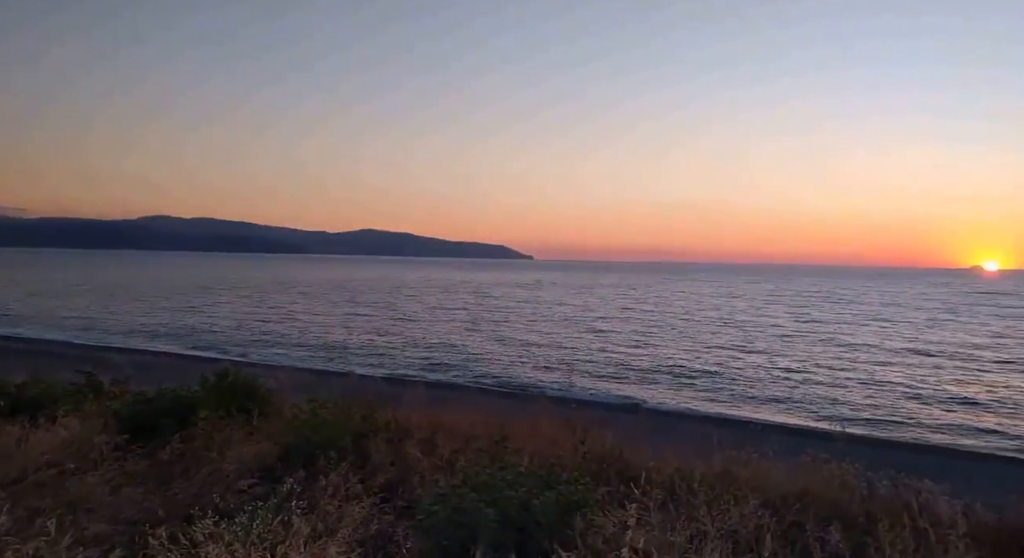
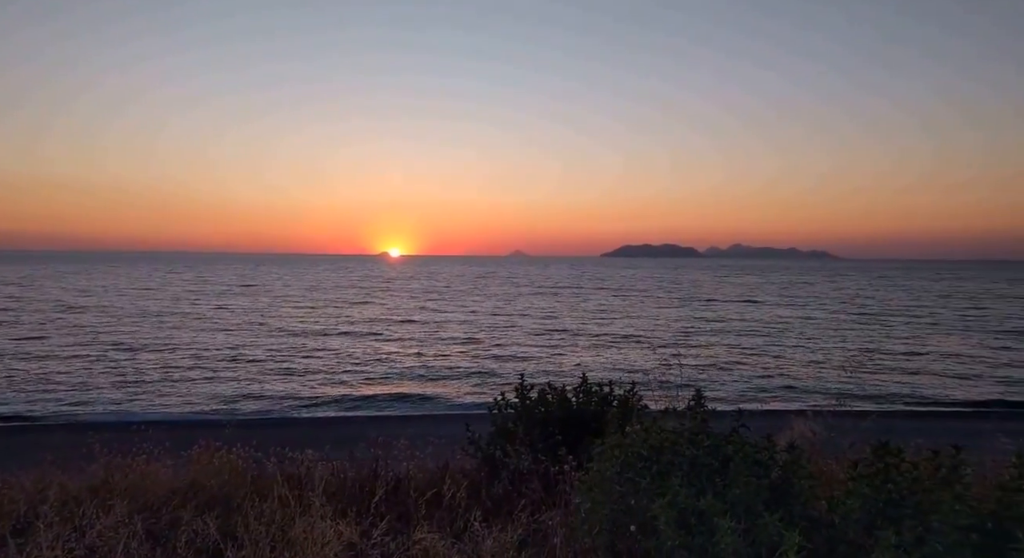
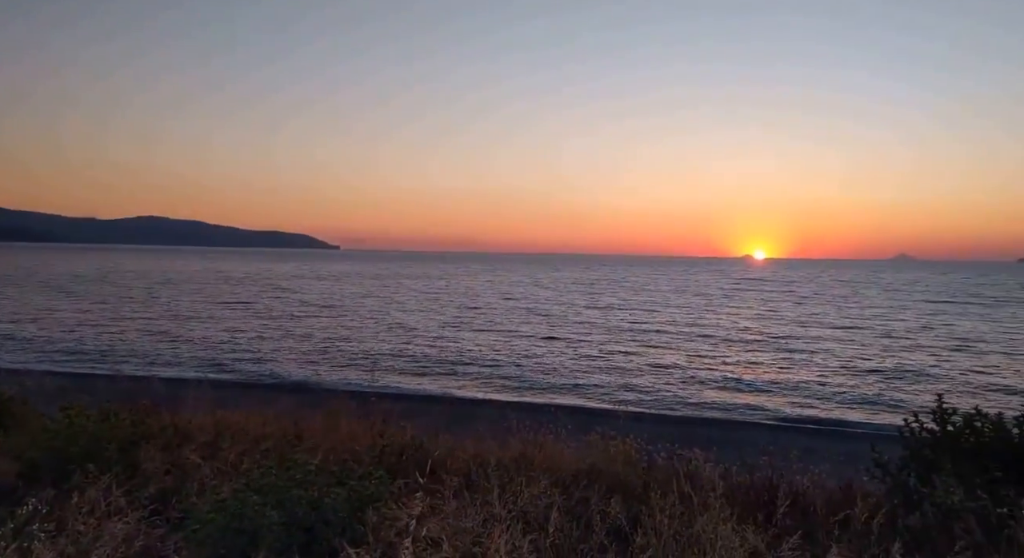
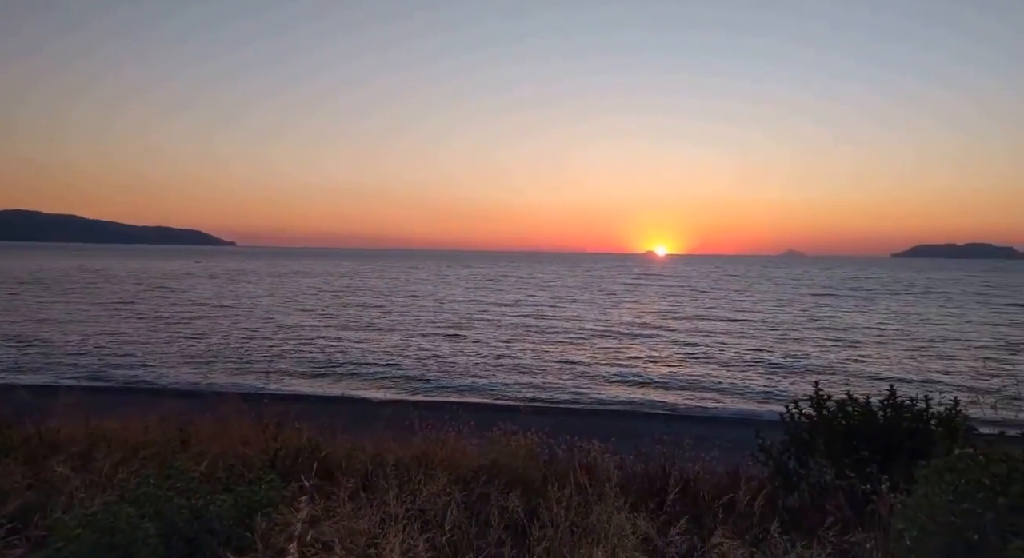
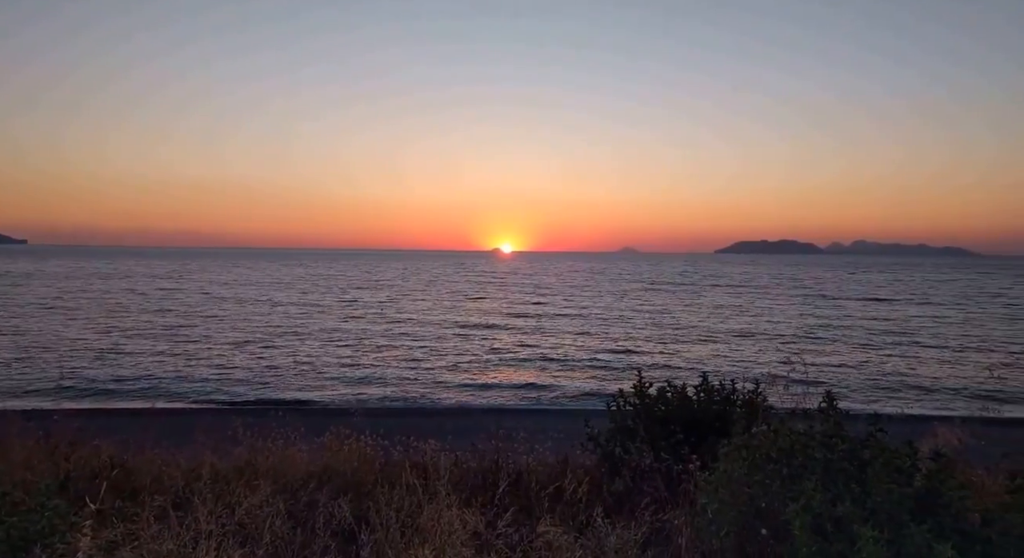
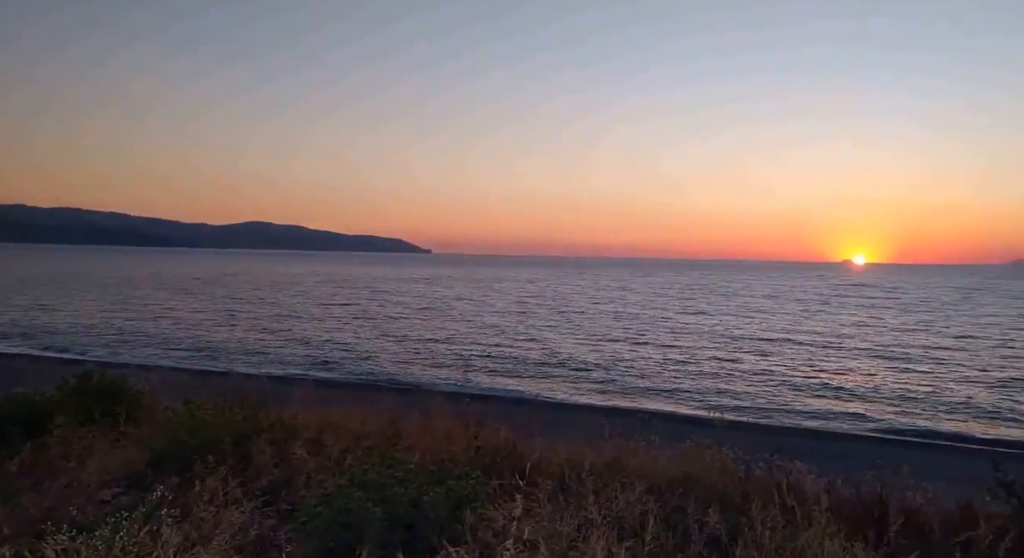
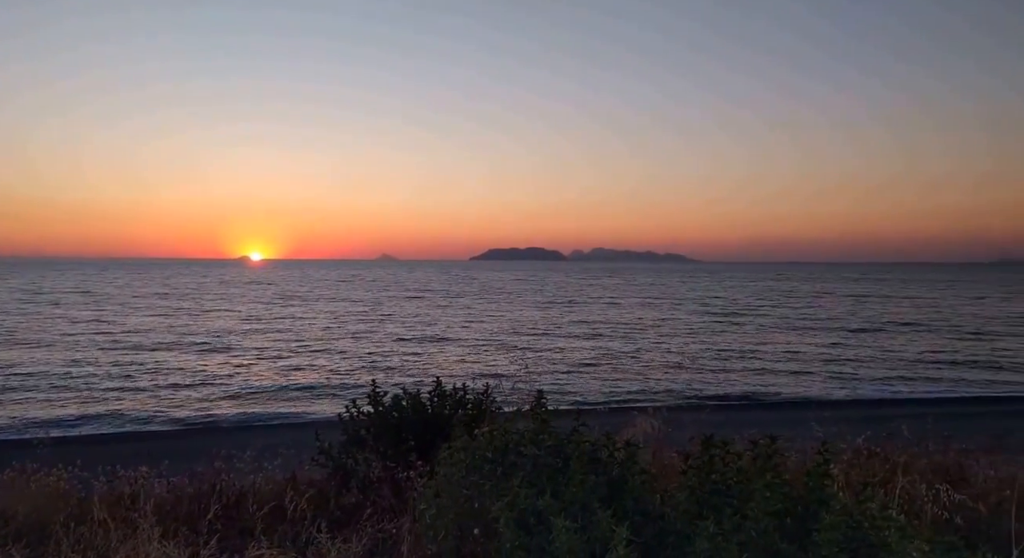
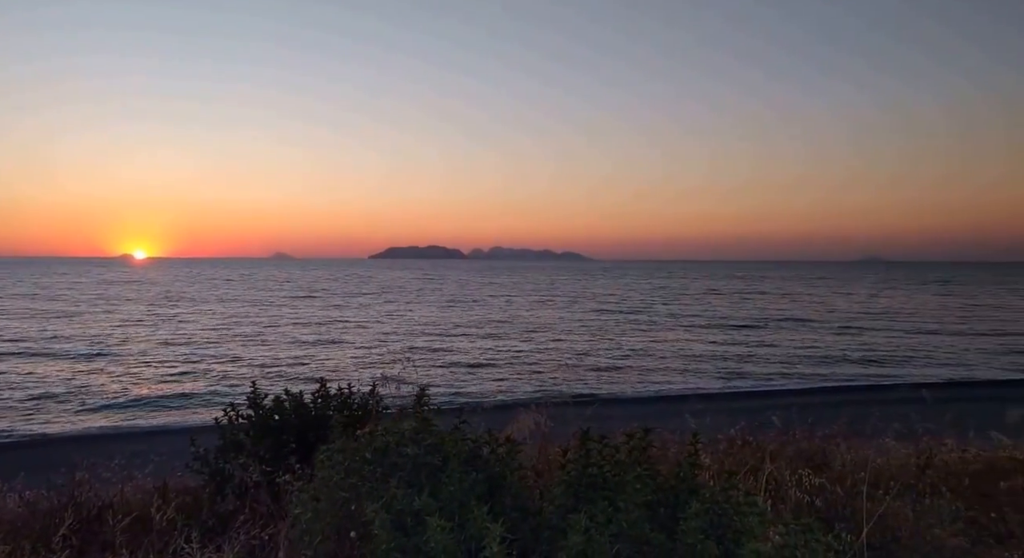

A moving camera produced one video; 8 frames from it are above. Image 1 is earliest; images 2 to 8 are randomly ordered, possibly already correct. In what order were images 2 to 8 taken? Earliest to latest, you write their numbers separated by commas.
6, 3, 4, 5, 2, 7, 8
